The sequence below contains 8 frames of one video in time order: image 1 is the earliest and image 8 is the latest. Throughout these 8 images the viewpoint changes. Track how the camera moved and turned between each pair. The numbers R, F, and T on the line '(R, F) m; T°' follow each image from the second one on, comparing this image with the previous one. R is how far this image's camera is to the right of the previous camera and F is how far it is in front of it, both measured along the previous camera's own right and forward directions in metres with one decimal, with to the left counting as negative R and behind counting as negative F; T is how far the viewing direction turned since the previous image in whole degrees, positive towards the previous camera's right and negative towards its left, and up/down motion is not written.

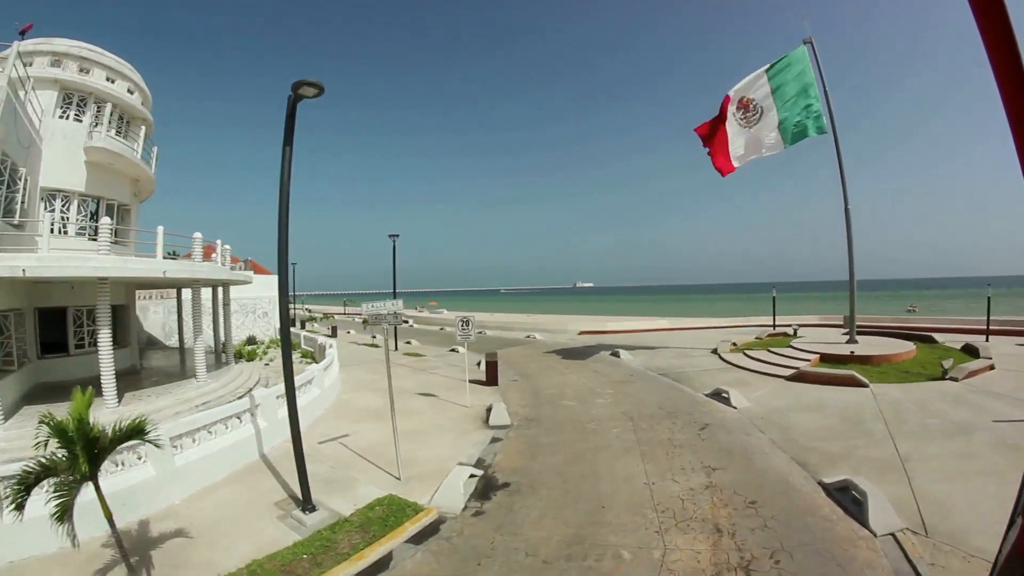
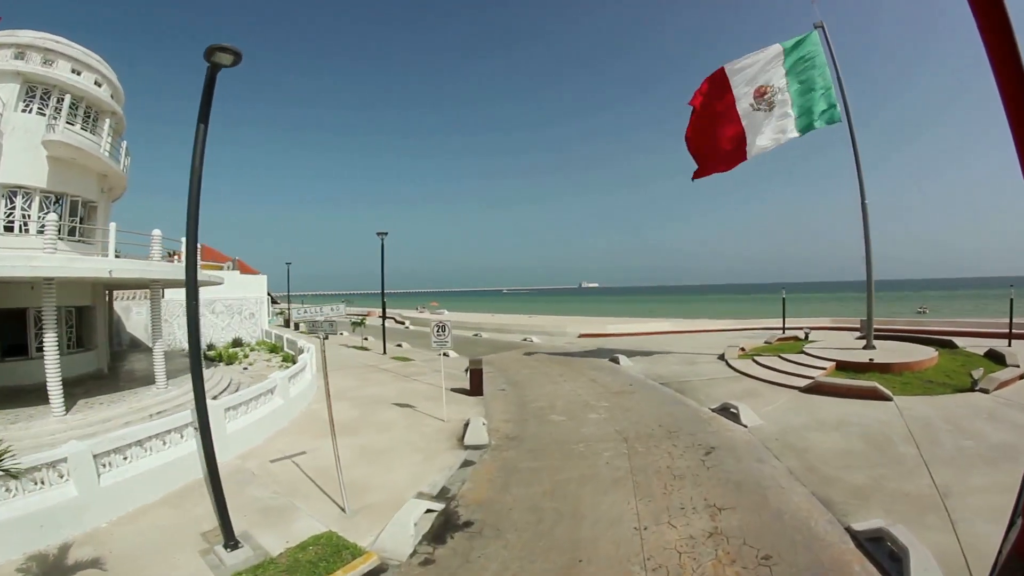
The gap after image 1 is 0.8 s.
(+0.5, +1.0) m; -1°
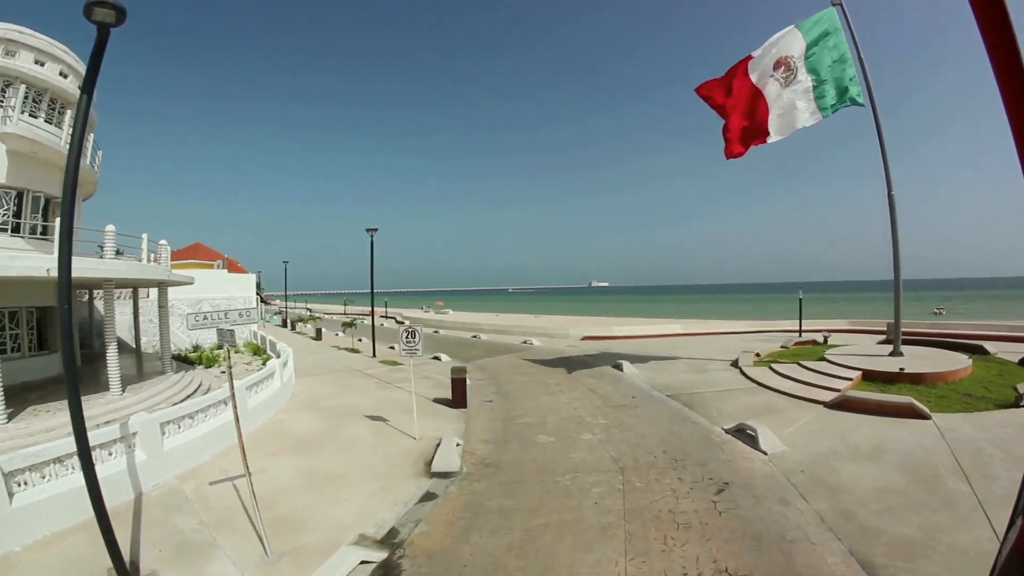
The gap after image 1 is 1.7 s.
(+0.5, +1.2) m; -1°
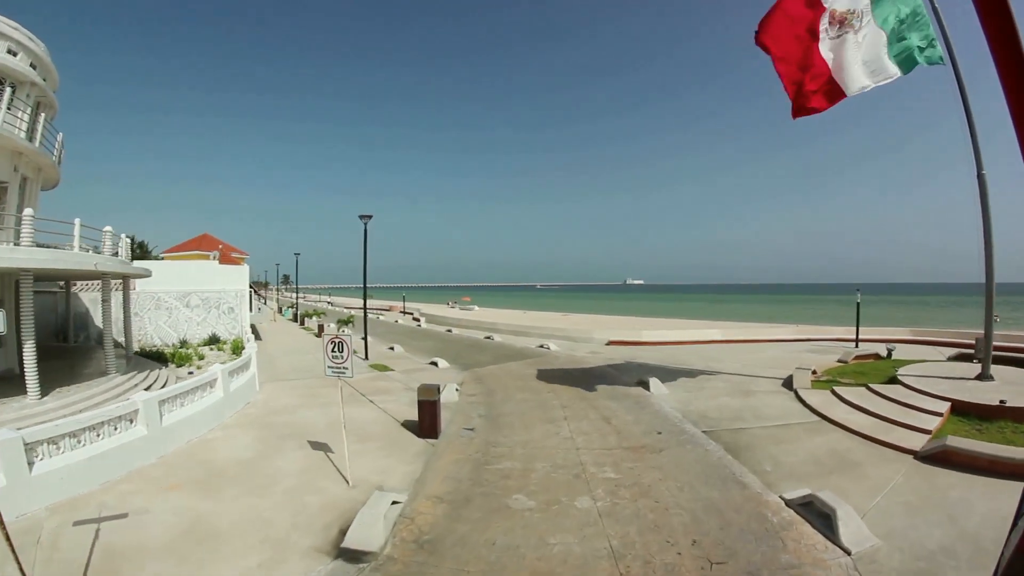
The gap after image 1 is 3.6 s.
(+0.8, +2.3) m; -4°
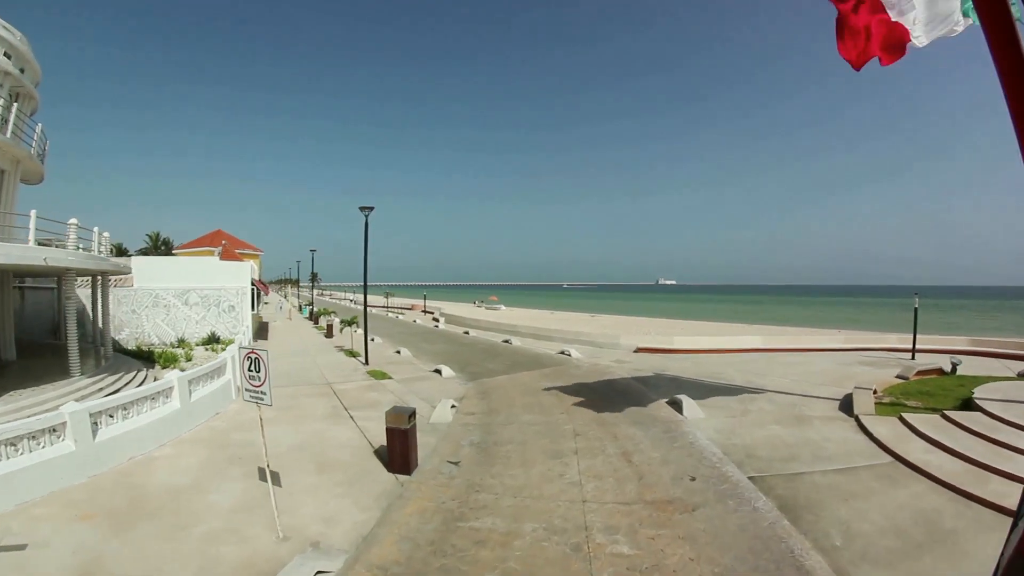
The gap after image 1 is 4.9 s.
(+0.5, +1.6) m; -4°
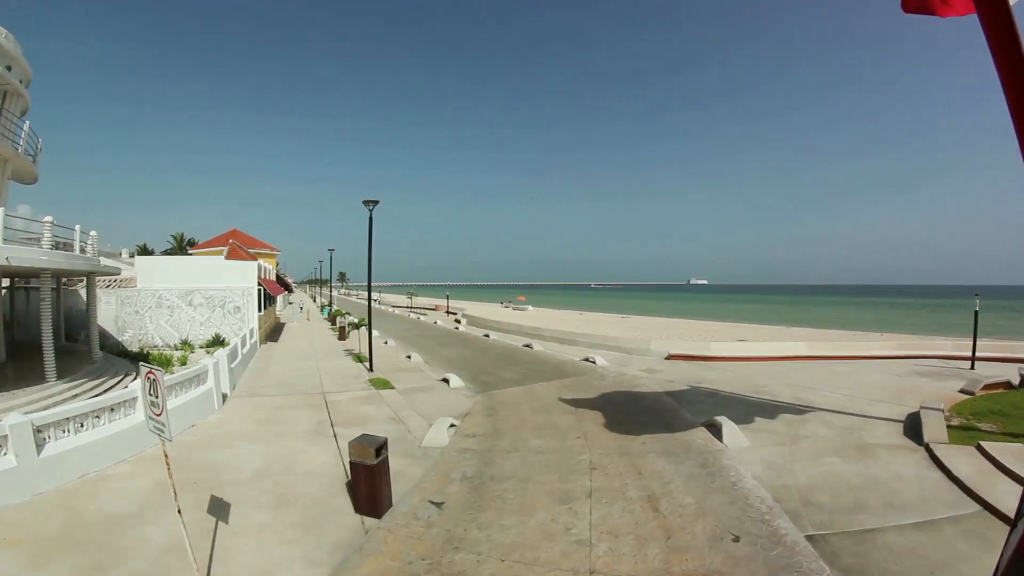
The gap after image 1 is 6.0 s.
(+0.4, +1.3) m; -4°
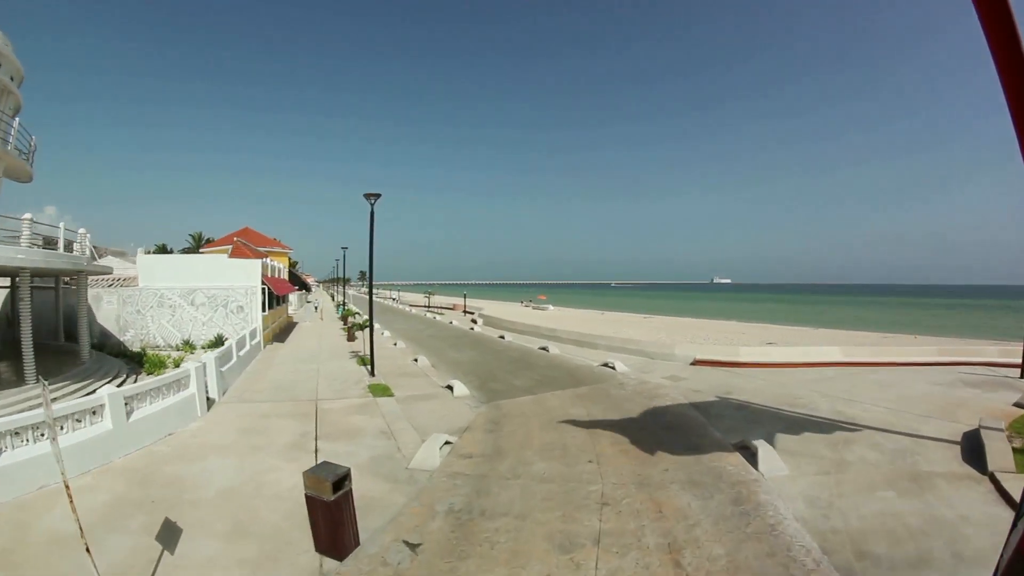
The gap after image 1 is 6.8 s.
(+0.3, +0.9) m; -3°
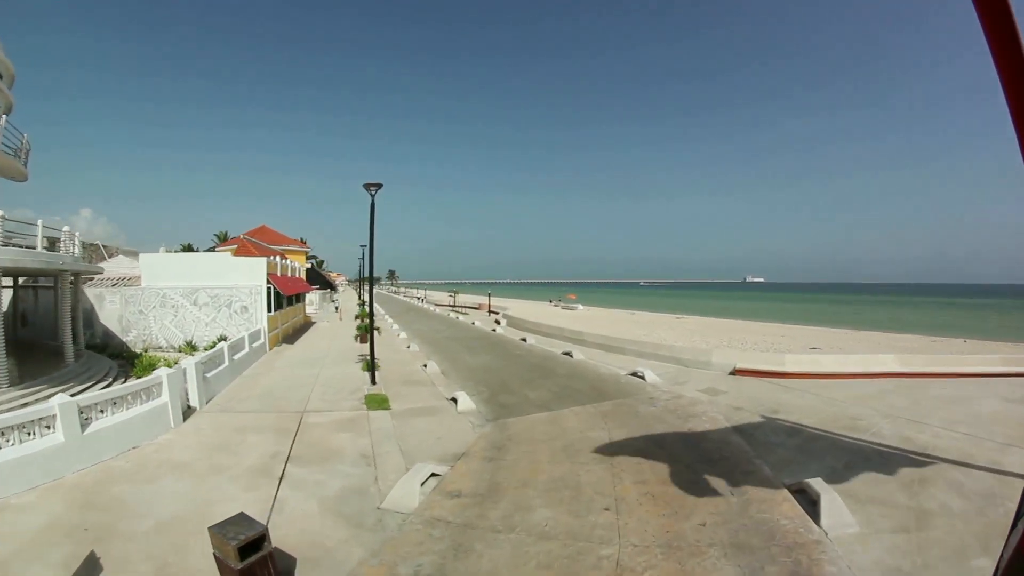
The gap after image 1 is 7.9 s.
(+0.4, +1.3) m; -4°
